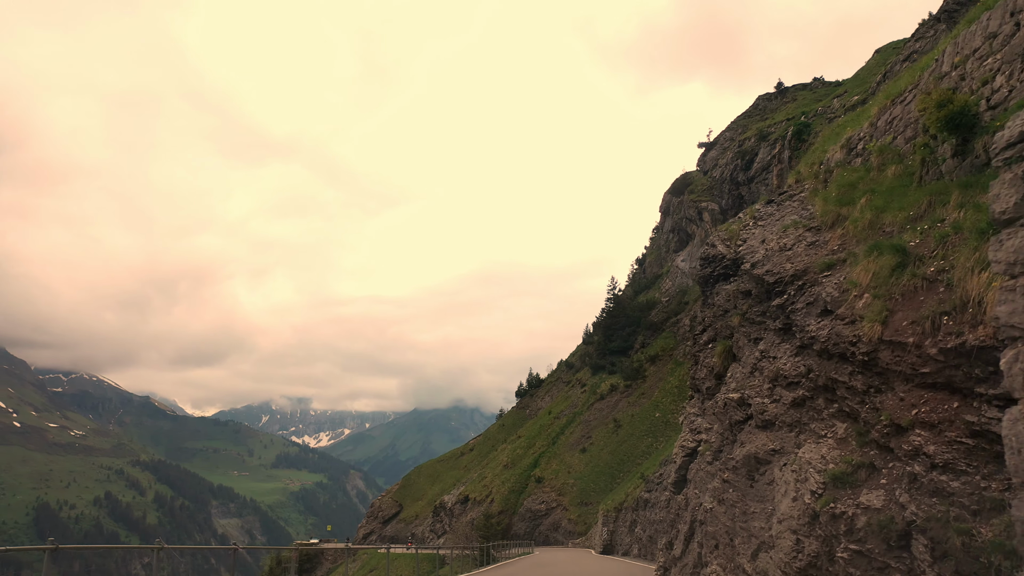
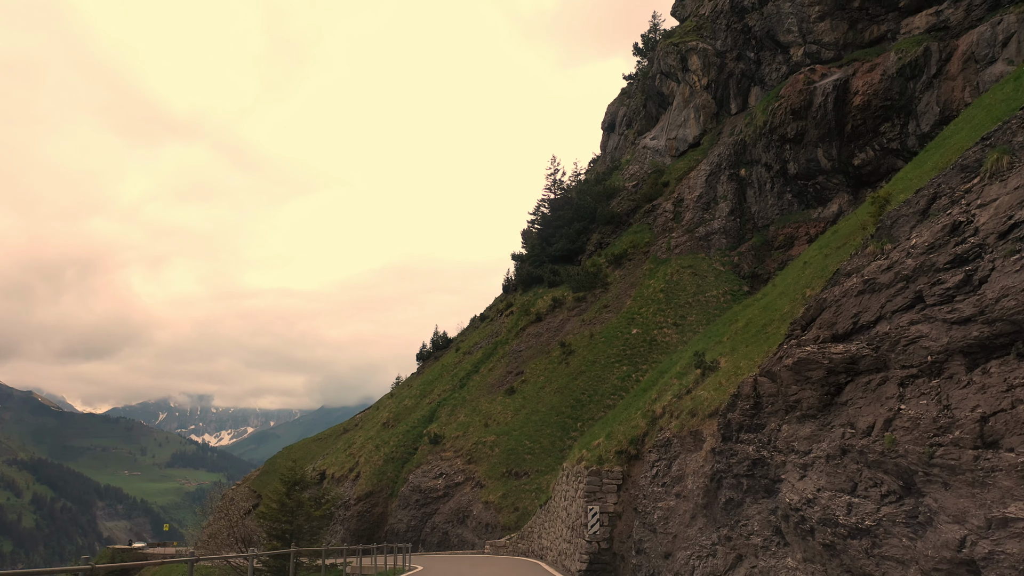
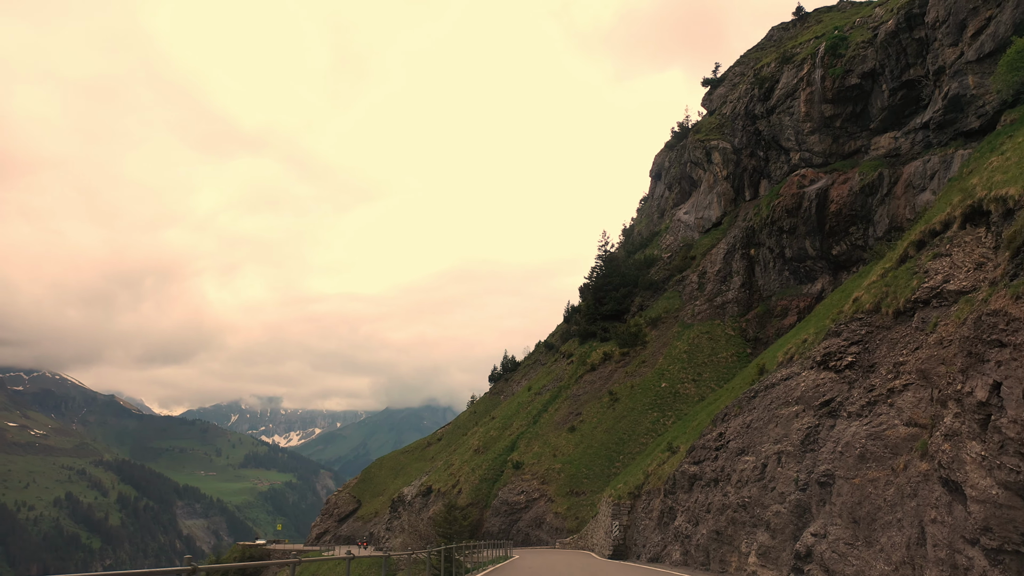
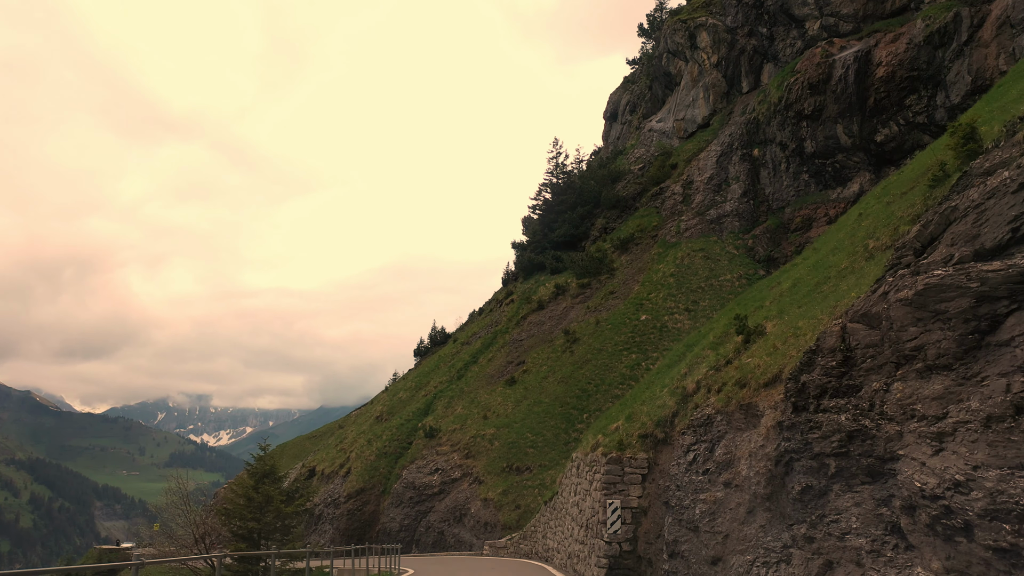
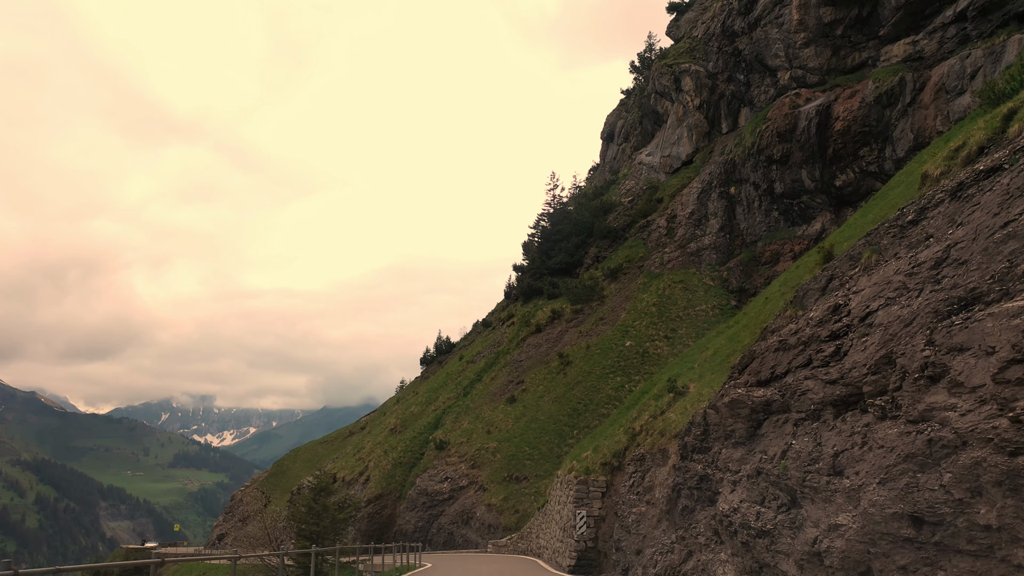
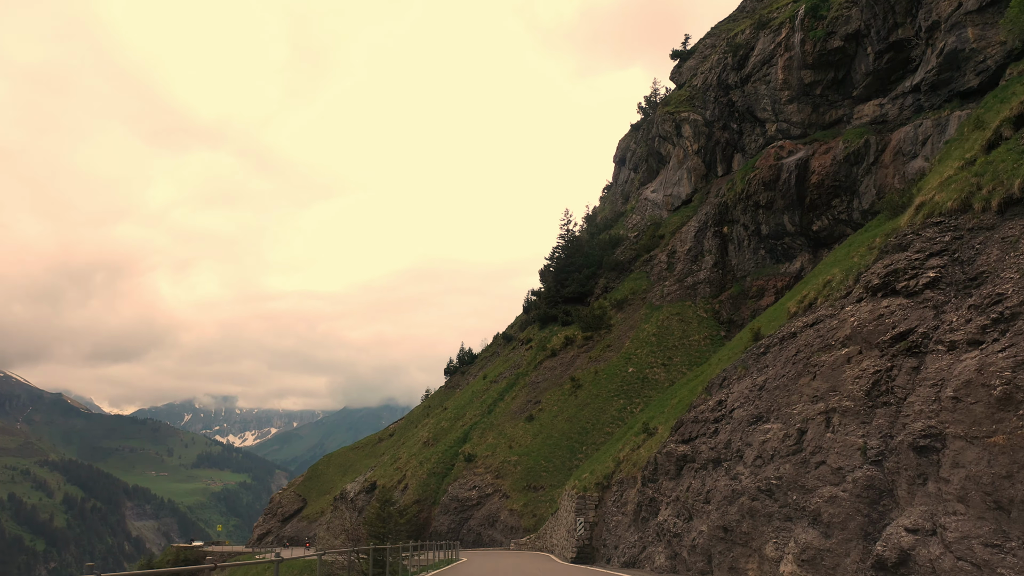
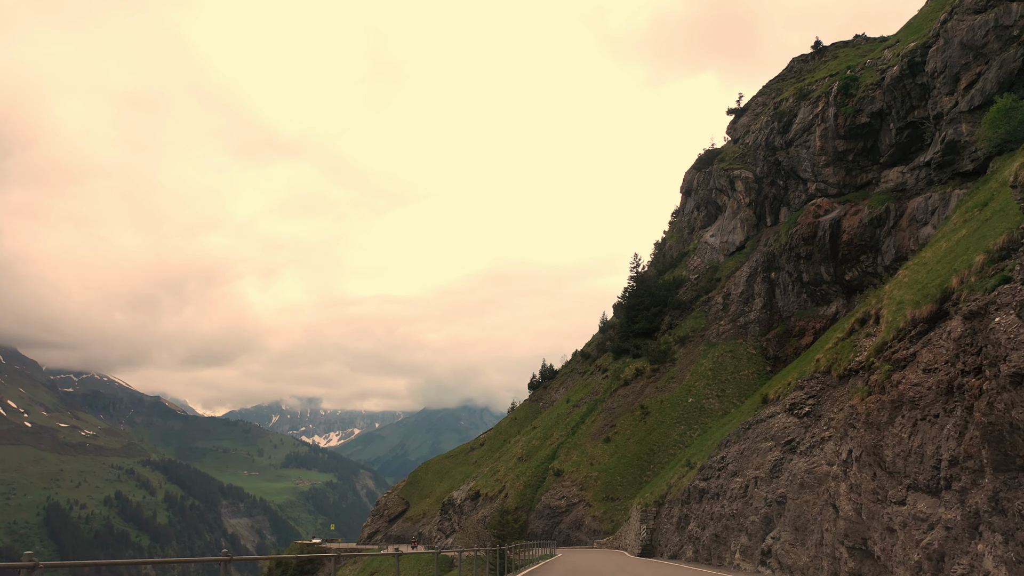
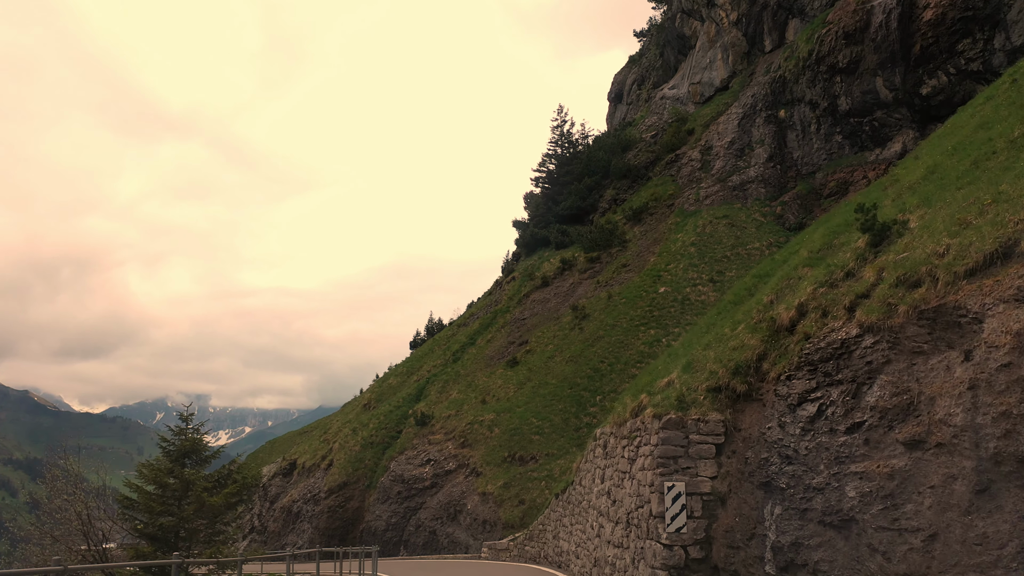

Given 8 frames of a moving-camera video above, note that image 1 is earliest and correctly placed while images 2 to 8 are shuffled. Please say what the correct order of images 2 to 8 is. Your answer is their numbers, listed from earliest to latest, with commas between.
7, 3, 6, 5, 2, 4, 8
